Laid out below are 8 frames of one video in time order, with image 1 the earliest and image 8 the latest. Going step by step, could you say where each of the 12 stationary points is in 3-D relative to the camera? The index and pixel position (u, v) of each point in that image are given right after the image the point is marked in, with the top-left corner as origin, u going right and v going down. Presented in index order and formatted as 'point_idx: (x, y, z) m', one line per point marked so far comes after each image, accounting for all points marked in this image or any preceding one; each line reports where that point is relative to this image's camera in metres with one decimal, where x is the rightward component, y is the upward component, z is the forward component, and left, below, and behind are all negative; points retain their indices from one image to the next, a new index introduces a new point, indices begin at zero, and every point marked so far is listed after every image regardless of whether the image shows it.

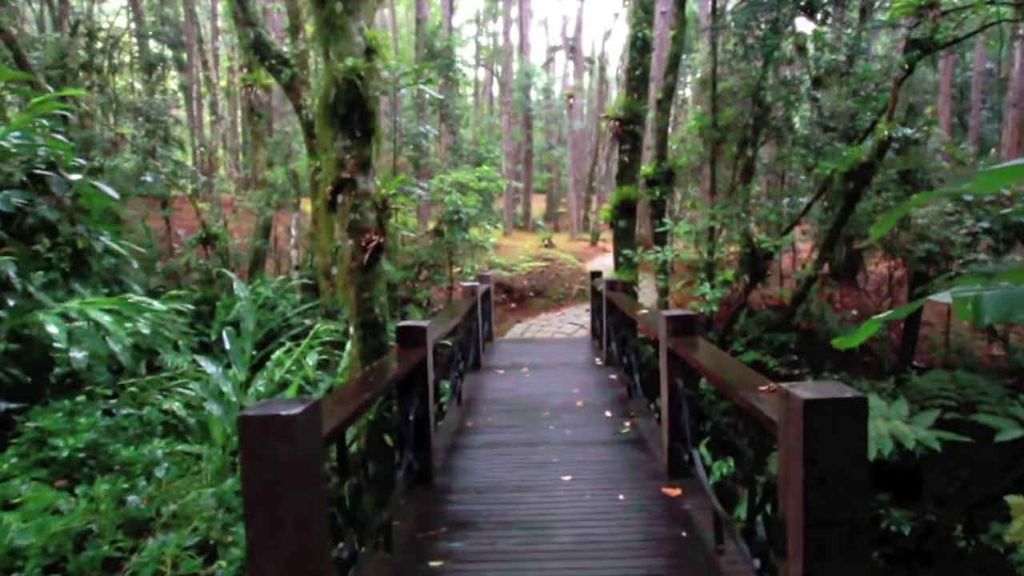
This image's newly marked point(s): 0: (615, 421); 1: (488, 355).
0: (+0.8, -1.1, +4.6) m
1: (-0.4, -0.9, +7.2) m
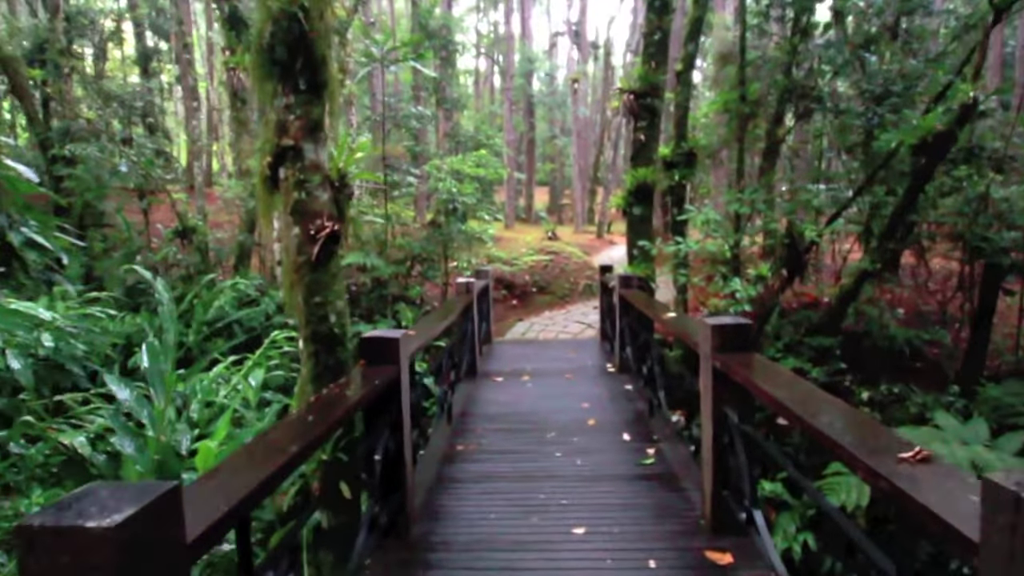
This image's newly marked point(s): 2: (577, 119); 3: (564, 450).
0: (+0.8, -1.1, +3.8) m
1: (-0.3, -0.8, +6.5) m
2: (+2.3, +6.0, +19.8) m
3: (+0.4, -1.1, +3.8) m
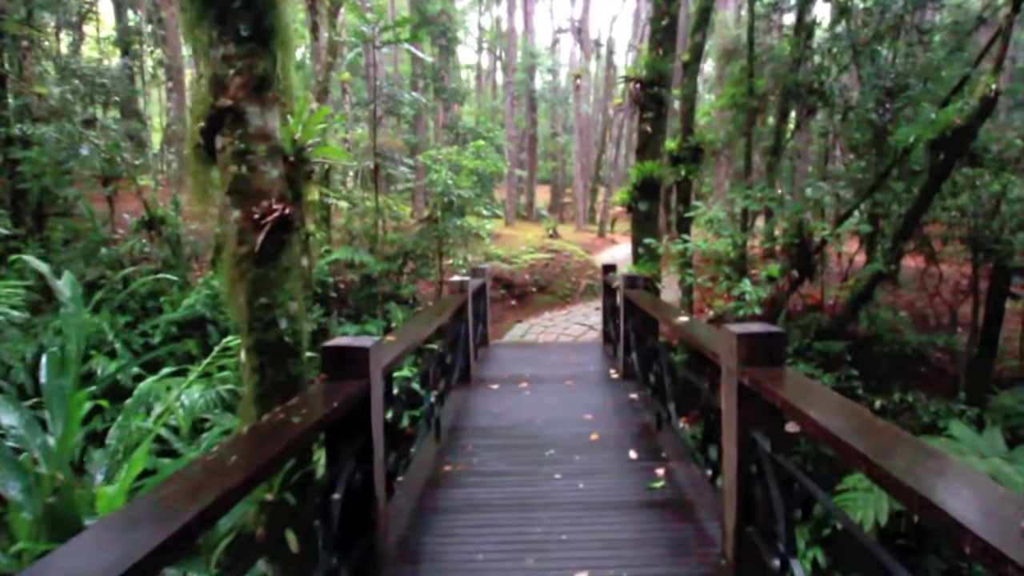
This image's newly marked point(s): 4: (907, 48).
0: (+0.8, -1.1, +3.4) m
1: (-0.4, -0.8, +6.0) m
2: (+2.4, +6.0, +19.3) m
3: (+0.3, -1.1, +3.4) m
4: (+3.8, +2.3, +5.4) m
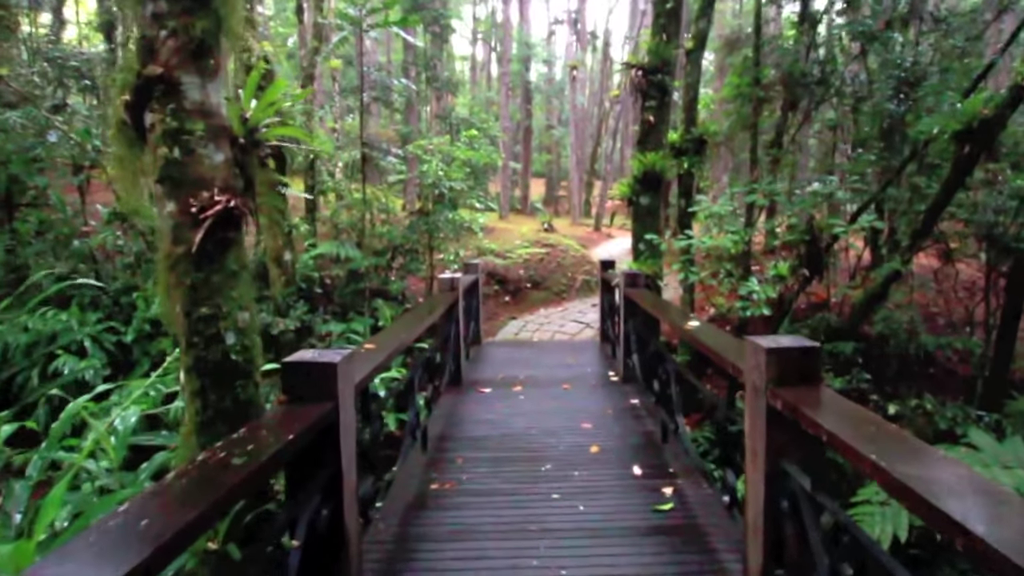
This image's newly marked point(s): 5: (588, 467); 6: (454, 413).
0: (+0.8, -1.1, +3.1) m
1: (-0.5, -0.8, +5.7) m
2: (+2.2, +6.2, +19.0) m
3: (+0.3, -1.1, +3.1) m
4: (+3.8, +2.3, +5.1) m
5: (+0.4, -1.1, +3.4) m
6: (-0.5, -1.0, +4.4) m
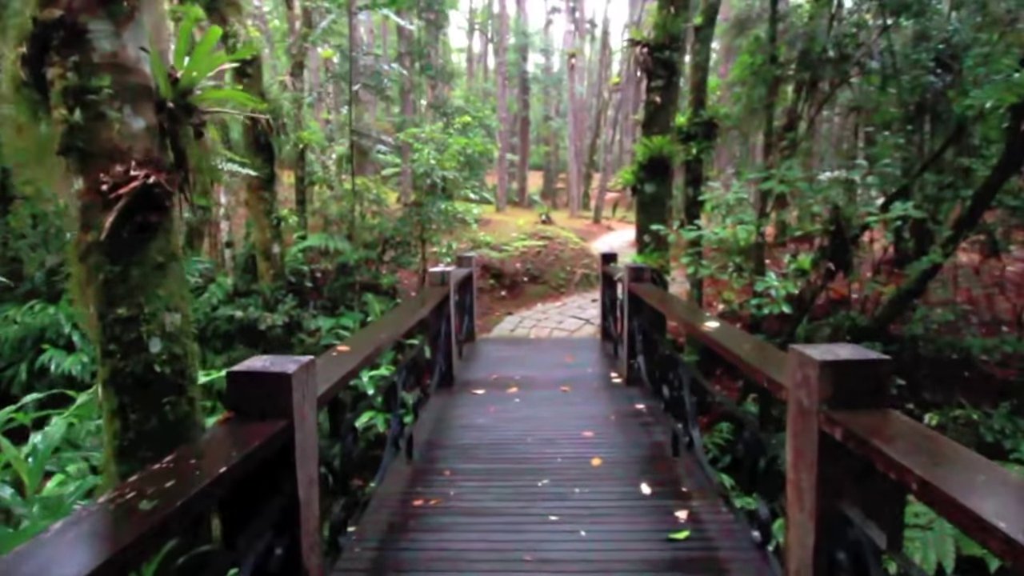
0: (+0.7, -1.1, +2.8) m
1: (-0.5, -0.7, +5.4) m
2: (+2.1, +6.4, +18.6) m
3: (+0.2, -1.1, +2.7) m
4: (+3.7, +2.4, +4.8) m
5: (+0.4, -1.1, +3.0) m
6: (-0.5, -0.9, +4.1) m
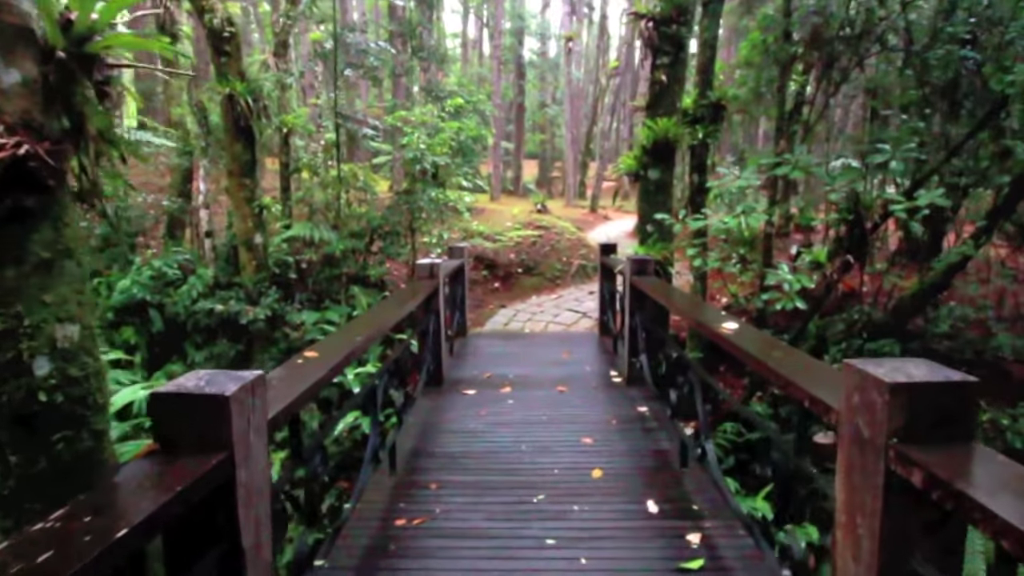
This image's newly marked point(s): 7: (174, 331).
0: (+0.7, -1.1, +2.5) m
1: (-0.5, -0.7, +5.1) m
2: (+1.9, +6.7, +18.2) m
3: (+0.2, -1.1, +2.5) m
4: (+3.7, +2.4, +4.4) m
5: (+0.4, -1.0, +2.7) m
6: (-0.5, -0.9, +3.8) m
7: (-3.6, -0.5, +5.9) m
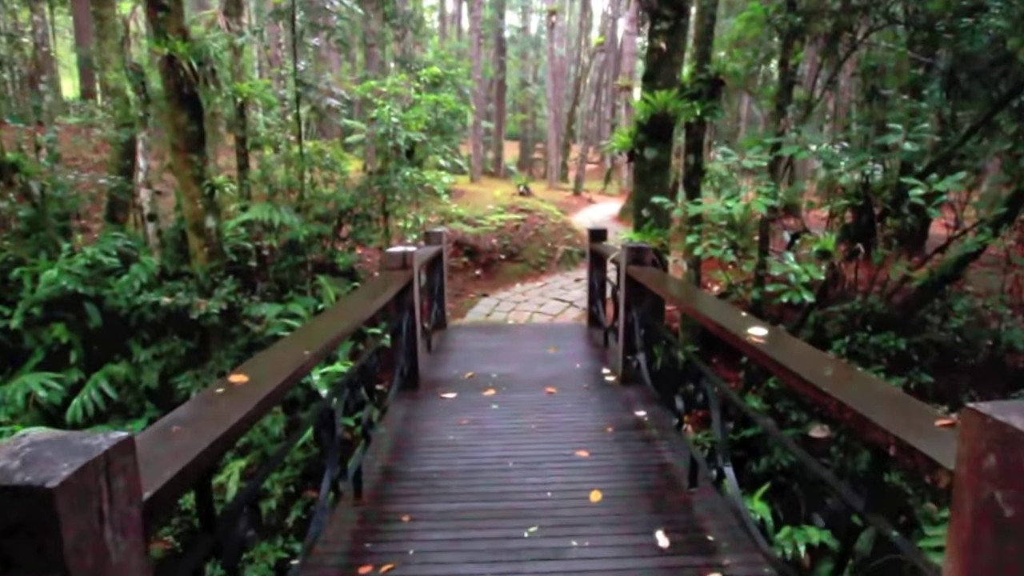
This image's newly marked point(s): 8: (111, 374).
0: (+0.6, -1.1, +2.1) m
1: (-0.7, -0.6, +4.7) m
2: (+1.3, +7.2, +17.6) m
3: (+0.2, -1.1, +2.1) m
4: (+3.6, +2.5, +4.1) m
5: (+0.3, -1.0, +2.3) m
6: (-0.6, -0.9, +3.3) m
7: (-3.7, -0.4, +5.4) m
8: (-3.6, -0.8, +5.0) m
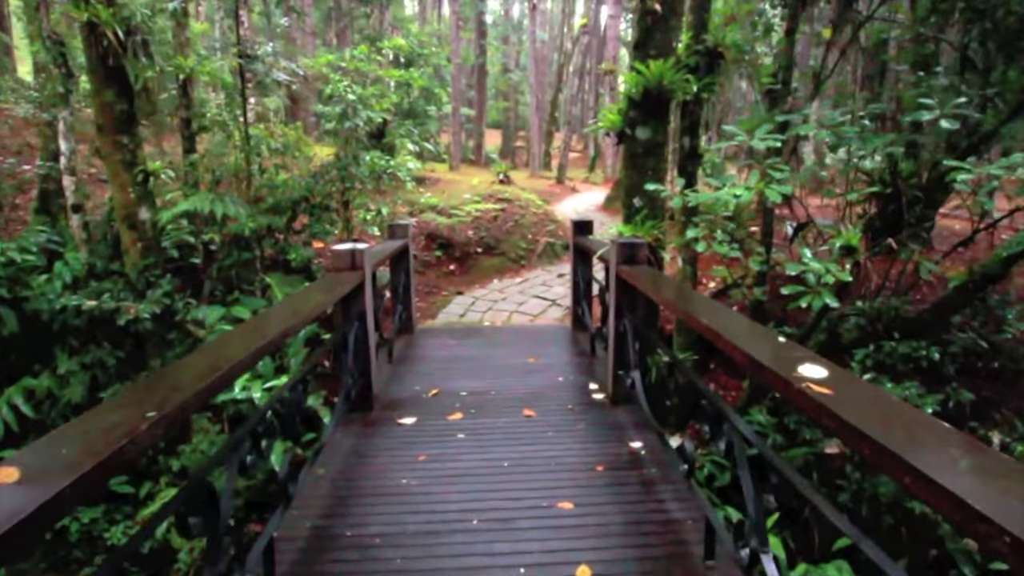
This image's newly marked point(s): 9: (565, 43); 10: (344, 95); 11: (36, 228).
0: (+0.5, -1.1, +1.5) m
1: (-0.9, -0.6, +4.0) m
2: (+0.7, +7.4, +16.8) m
3: (0.0, -1.1, +1.5) m
4: (+3.4, +2.5, +3.5) m
5: (+0.2, -1.1, +1.8) m
6: (-0.8, -0.9, +2.7) m
7: (-4.0, -0.4, +4.6) m
8: (-3.8, -0.8, +4.3) m
9: (+1.9, +8.6, +19.6) m
10: (-1.5, +1.8, +5.3) m
11: (-4.2, +0.5, +4.9) m
